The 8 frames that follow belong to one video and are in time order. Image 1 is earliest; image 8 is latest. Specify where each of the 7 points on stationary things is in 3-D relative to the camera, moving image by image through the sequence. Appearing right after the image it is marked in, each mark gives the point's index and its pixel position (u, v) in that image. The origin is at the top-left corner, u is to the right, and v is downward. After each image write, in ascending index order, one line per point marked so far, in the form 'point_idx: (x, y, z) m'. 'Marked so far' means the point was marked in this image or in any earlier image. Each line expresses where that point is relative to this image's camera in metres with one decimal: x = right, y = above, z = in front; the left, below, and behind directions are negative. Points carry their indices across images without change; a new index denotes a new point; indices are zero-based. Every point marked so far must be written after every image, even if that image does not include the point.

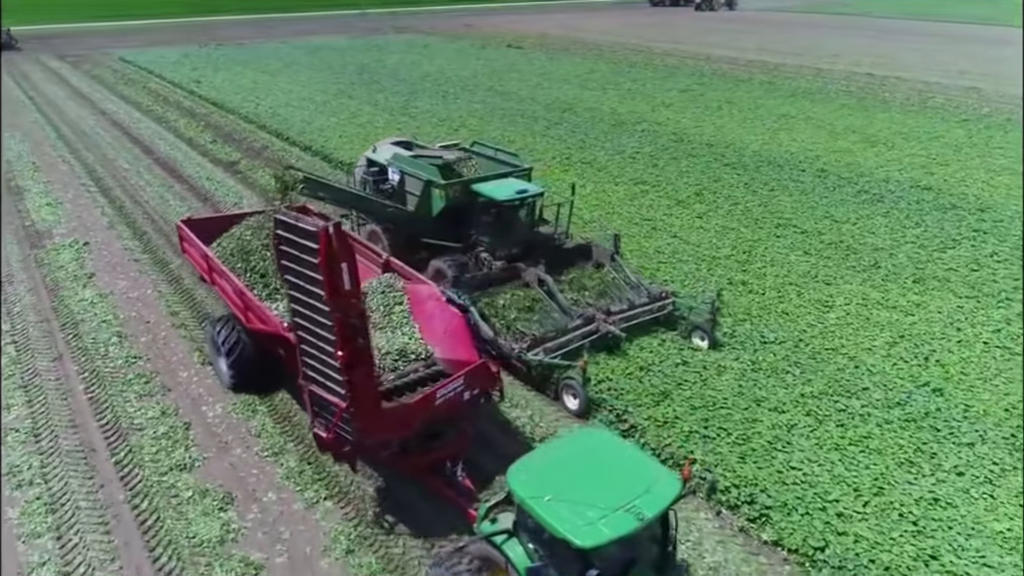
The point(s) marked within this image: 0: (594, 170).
0: (+2.0, +2.9, +17.6) m
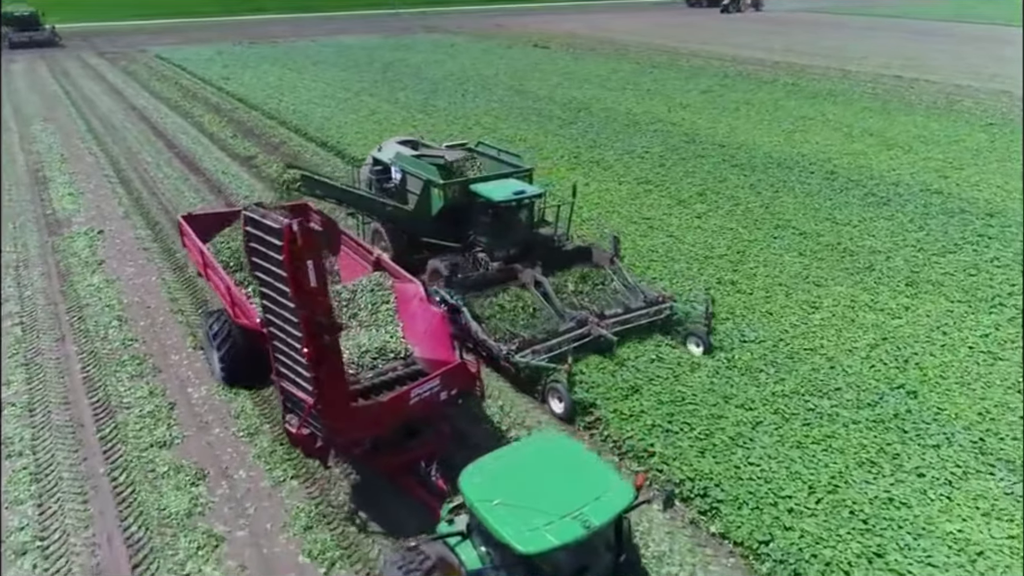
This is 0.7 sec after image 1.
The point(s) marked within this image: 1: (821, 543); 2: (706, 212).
0: (+2.2, +2.9, +17.7) m
1: (+2.8, -2.3, +6.5) m
2: (+4.0, +1.6, +14.9) m
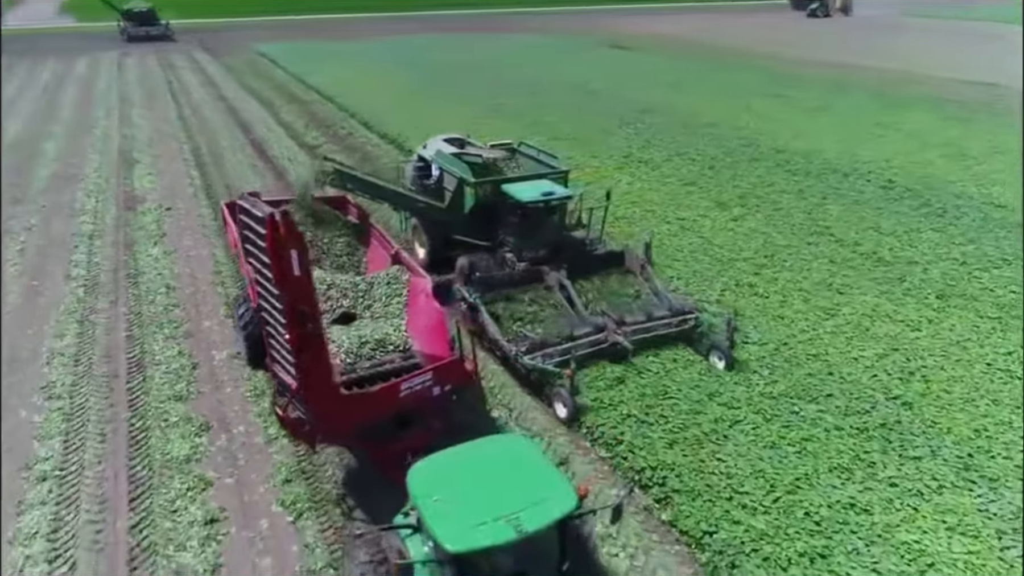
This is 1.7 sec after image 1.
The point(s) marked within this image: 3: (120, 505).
0: (+3.3, +2.9, +17.7) m
1: (+2.3, -2.3, +6.6) m
2: (+4.7, +1.5, +14.7) m
3: (-4.0, -2.2, +7.3) m
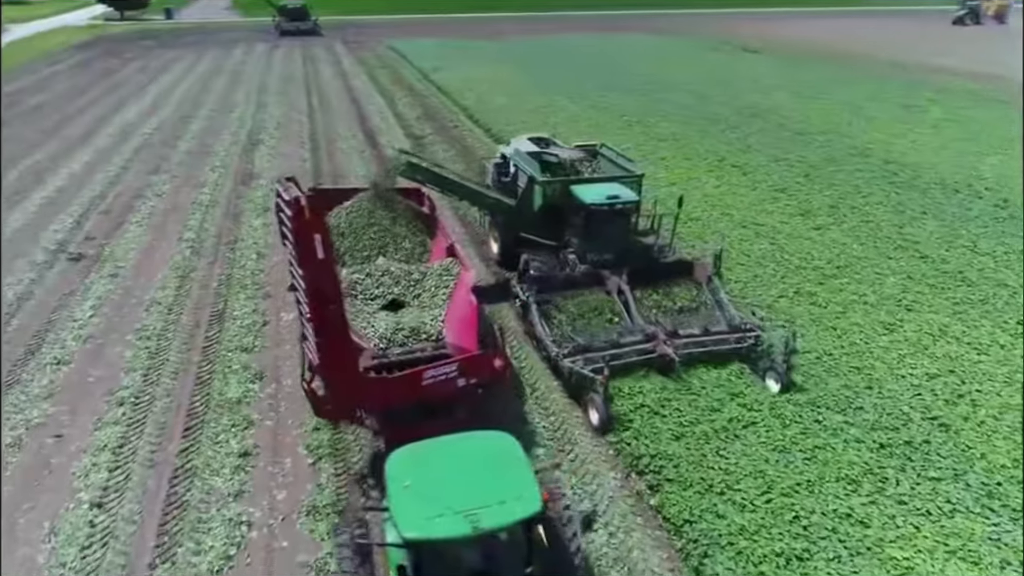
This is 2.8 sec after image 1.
0: (+5.5, +2.7, +17.4) m
1: (+2.1, -2.2, +6.6) m
2: (+6.2, +1.2, +14.2) m
3: (-3.9, -1.7, +8.3) m
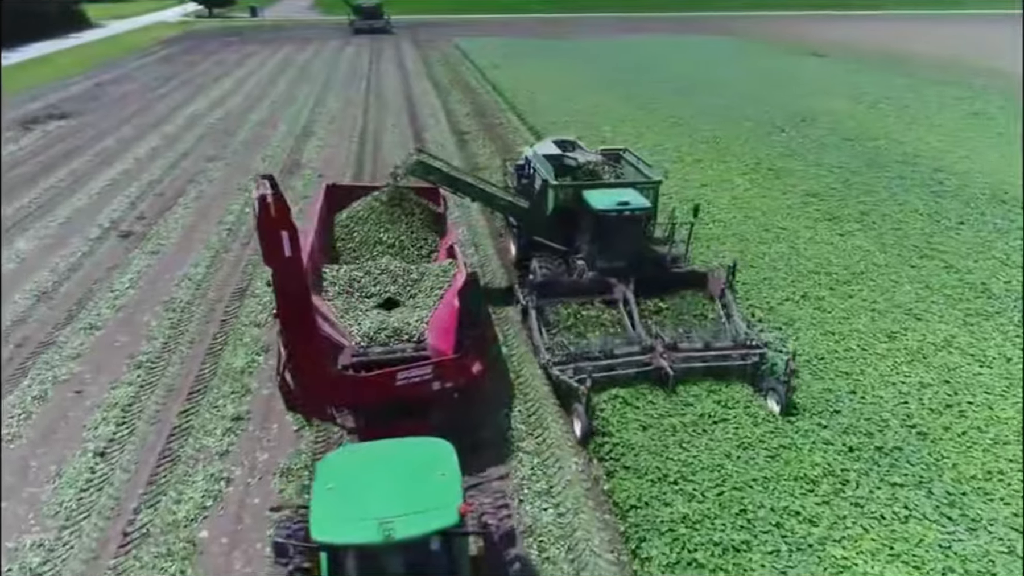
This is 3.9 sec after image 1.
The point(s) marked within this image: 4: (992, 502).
0: (+6.2, +2.6, +17.1) m
1: (+1.6, -2.2, +6.7) m
2: (+6.6, +1.1, +13.9) m
3: (-4.2, -1.3, +9.0) m
4: (+4.6, -2.1, +7.0) m
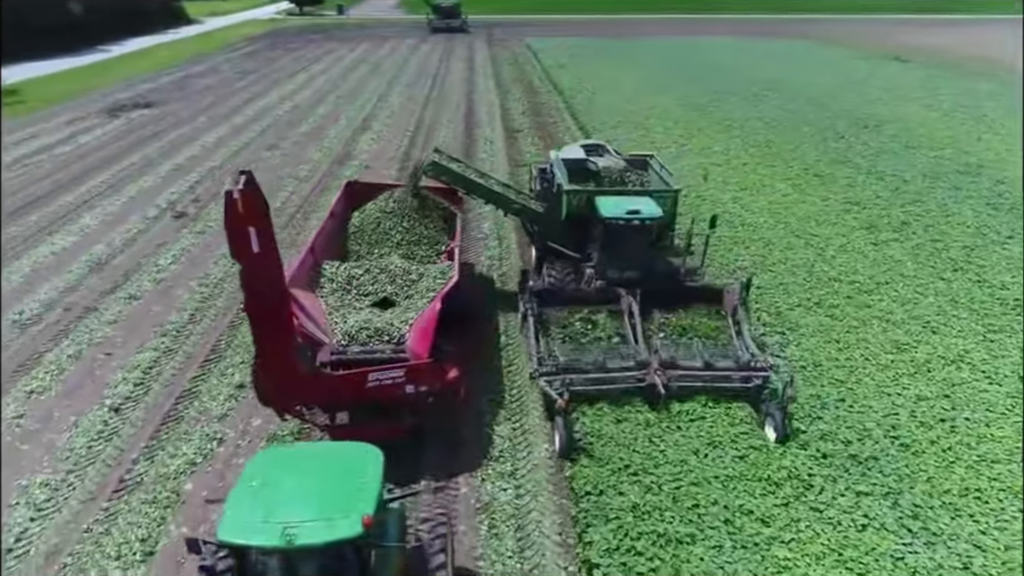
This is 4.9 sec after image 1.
0: (+7.1, +2.4, +16.7) m
1: (+1.2, -2.1, +6.8) m
2: (+7.0, +0.9, +13.4) m
3: (-4.3, -1.0, +9.8) m
4: (+4.2, -2.2, +6.8) m
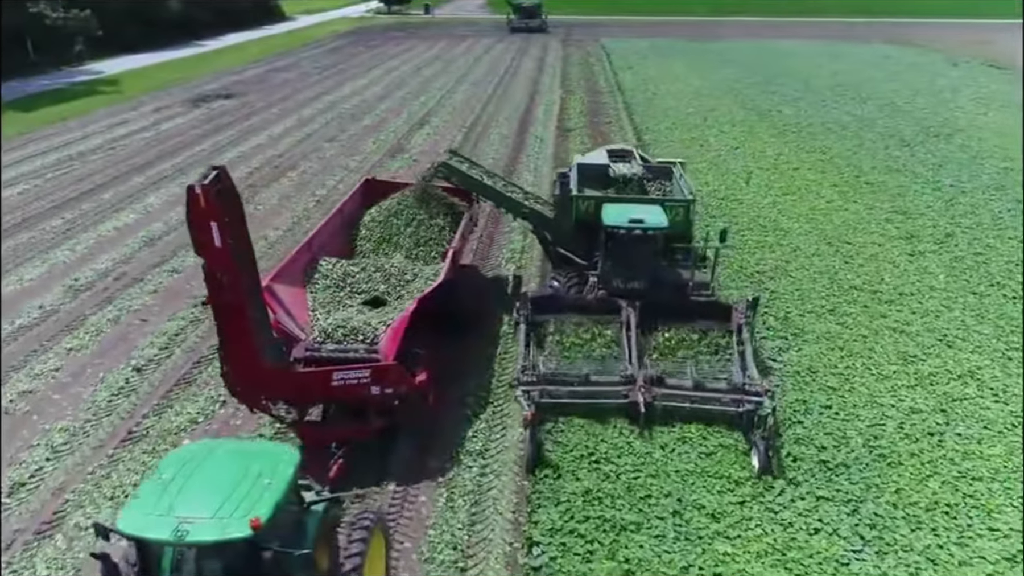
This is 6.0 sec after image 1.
0: (+7.9, +2.1, +16.1) m
1: (+0.7, -2.0, +7.0) m
2: (+7.4, +0.6, +12.9) m
3: (-4.3, -0.6, +10.5) m
4: (+3.7, -2.2, +6.6) m
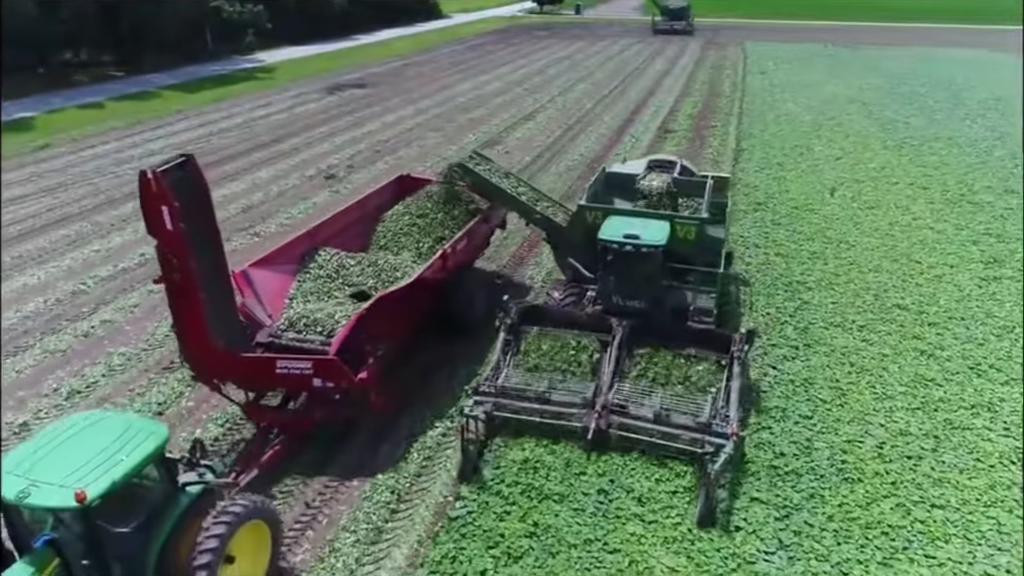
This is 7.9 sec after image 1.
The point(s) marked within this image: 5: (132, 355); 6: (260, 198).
0: (+9.4, +1.6, +14.9) m
1: (+0.1, -1.8, +7.4) m
2: (+8.1, +0.2, +11.8) m
3: (-3.9, 0.0, +11.8) m
4: (+3.0, -2.3, +6.4) m
5: (-5.2, -0.9, +9.8) m
6: (-5.7, +2.0, +16.3) m
